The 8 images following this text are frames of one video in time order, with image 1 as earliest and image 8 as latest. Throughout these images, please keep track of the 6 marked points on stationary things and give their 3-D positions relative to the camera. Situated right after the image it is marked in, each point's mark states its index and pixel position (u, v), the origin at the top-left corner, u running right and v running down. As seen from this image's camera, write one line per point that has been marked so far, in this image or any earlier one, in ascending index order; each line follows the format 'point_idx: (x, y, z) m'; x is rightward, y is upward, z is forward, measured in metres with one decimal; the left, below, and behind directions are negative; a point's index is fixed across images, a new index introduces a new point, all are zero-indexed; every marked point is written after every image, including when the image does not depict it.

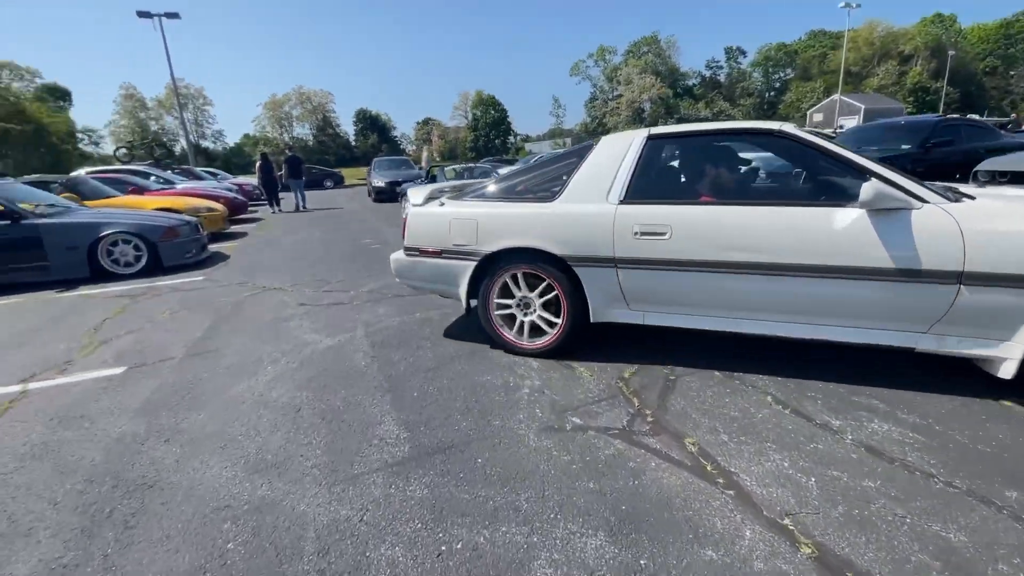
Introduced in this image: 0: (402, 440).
0: (-0.8, -1.2, +4.2) m
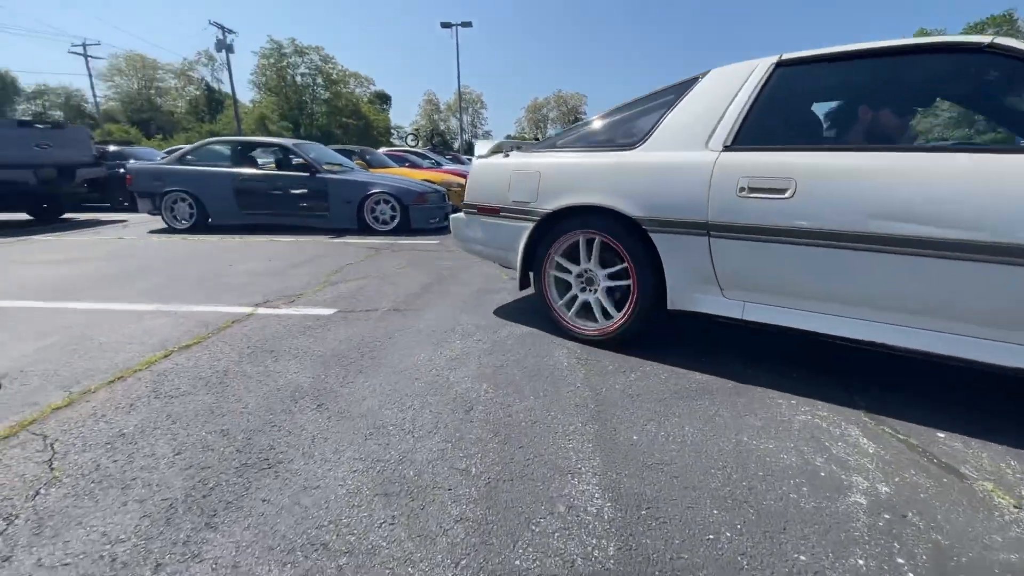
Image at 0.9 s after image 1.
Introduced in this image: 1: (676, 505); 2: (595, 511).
0: (+0.4, -1.1, +2.2) m
1: (+0.7, -1.0, +2.3) m
2: (+0.4, -1.0, +2.3) m
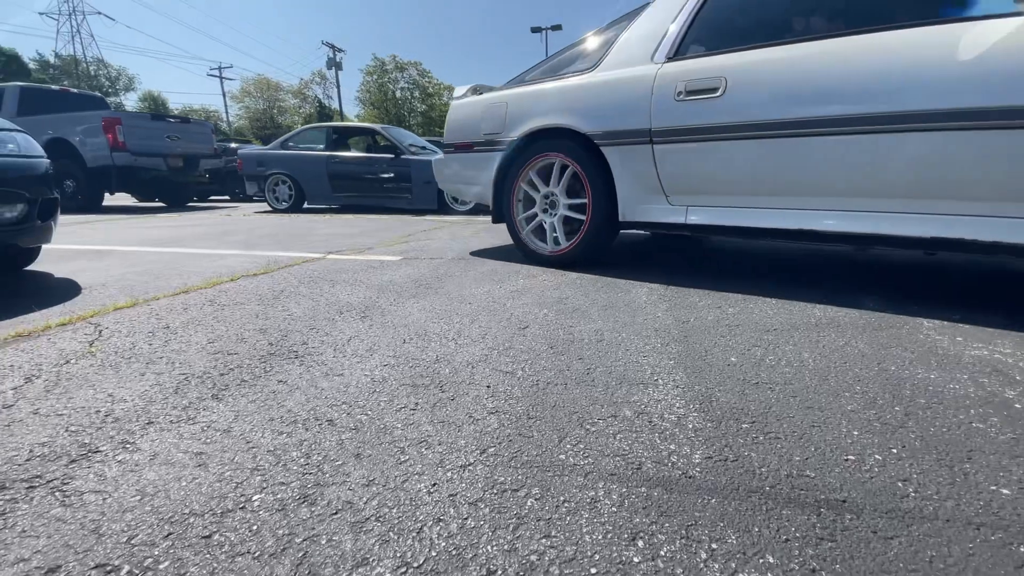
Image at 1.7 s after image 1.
0: (+0.5, -0.4, +1.6) m
1: (+0.8, -0.4, +1.6) m
2: (+0.5, -0.4, +1.7) m
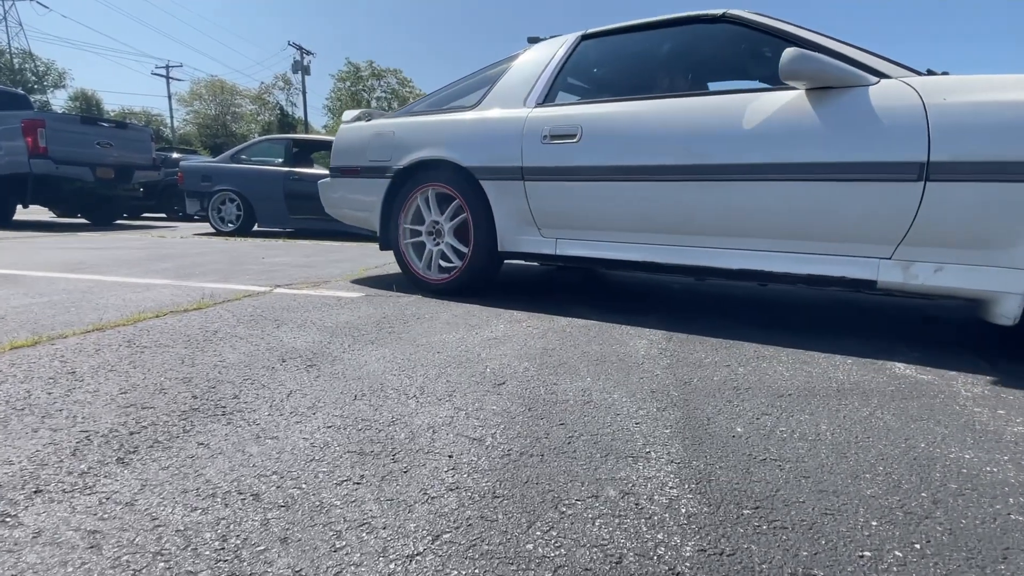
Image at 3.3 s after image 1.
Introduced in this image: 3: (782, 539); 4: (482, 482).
0: (+0.4, -0.6, +1.3) m
1: (+0.7, -0.6, +1.4) m
2: (+0.4, -0.6, +1.4) m
3: (+0.6, -0.6, +1.3) m
4: (-0.1, -0.6, +1.5) m
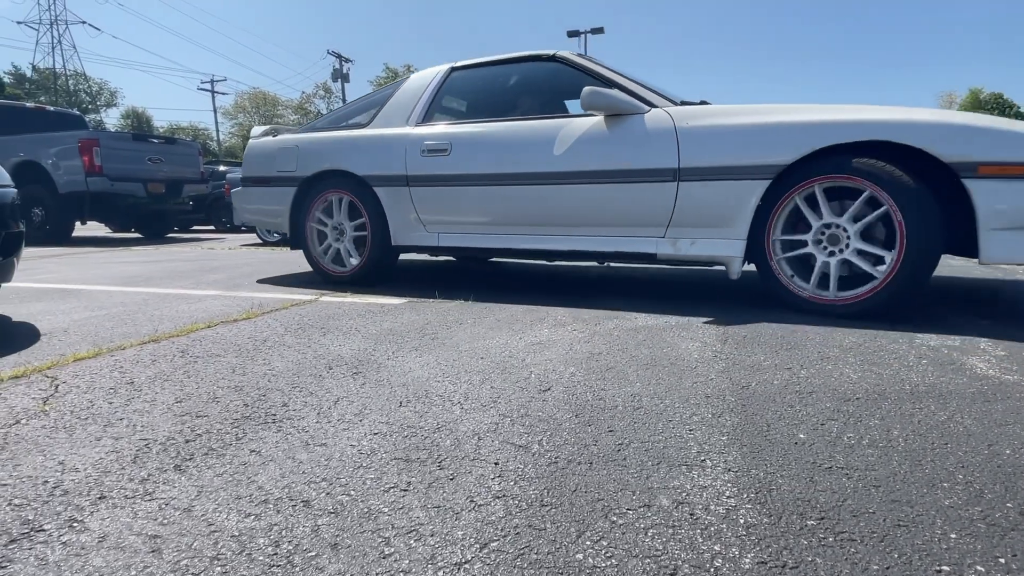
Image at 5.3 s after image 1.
0: (+0.6, -0.6, +1.2) m
1: (+0.9, -0.6, +1.3) m
2: (+0.5, -0.6, +1.3) m
3: (+0.8, -0.6, +1.2) m
4: (0.0, -0.6, +1.5) m
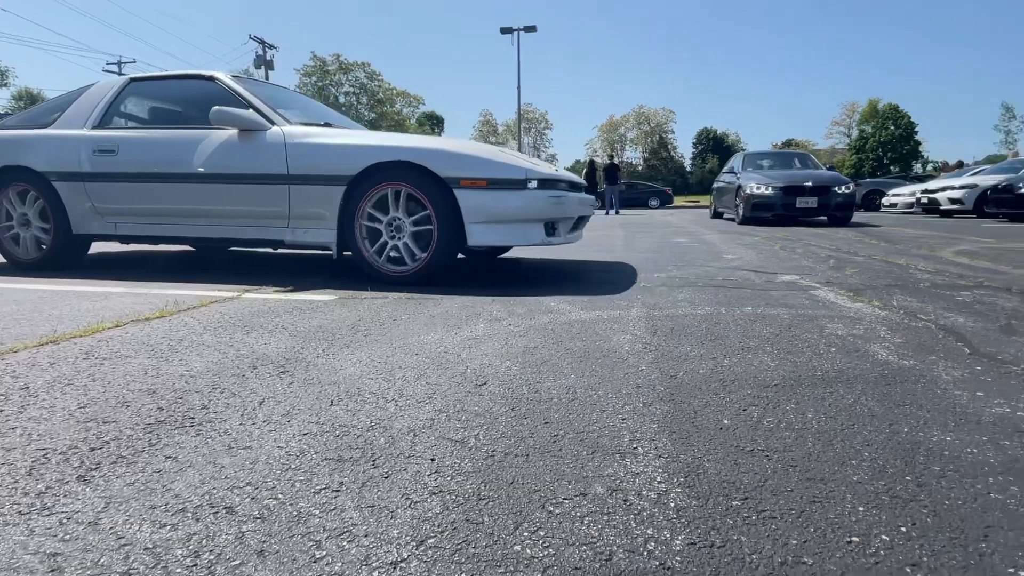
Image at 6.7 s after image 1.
0: (+0.4, -0.6, +1.3) m
1: (+0.7, -0.5, +1.4) m
2: (+0.4, -0.5, +1.4) m
3: (+0.6, -0.6, +1.3) m
4: (-0.1, -0.5, +1.5) m
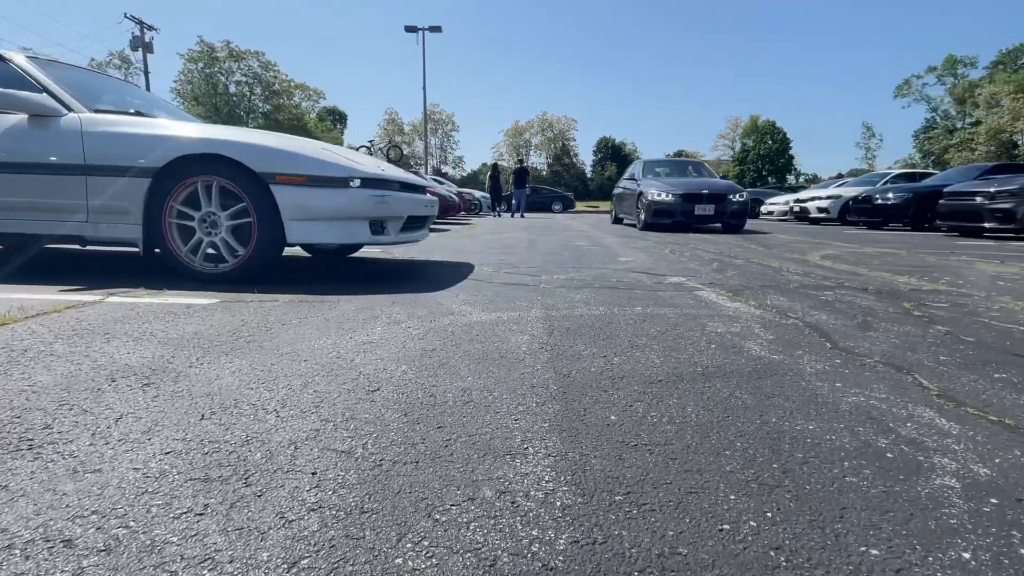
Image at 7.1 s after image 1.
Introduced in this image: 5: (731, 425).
0: (+0.1, -0.6, +1.3) m
1: (+0.4, -0.5, +1.4) m
2: (+0.1, -0.5, +1.4) m
3: (+0.3, -0.6, +1.3) m
4: (-0.4, -0.6, +1.4) m
5: (+0.7, -0.4, +1.7) m
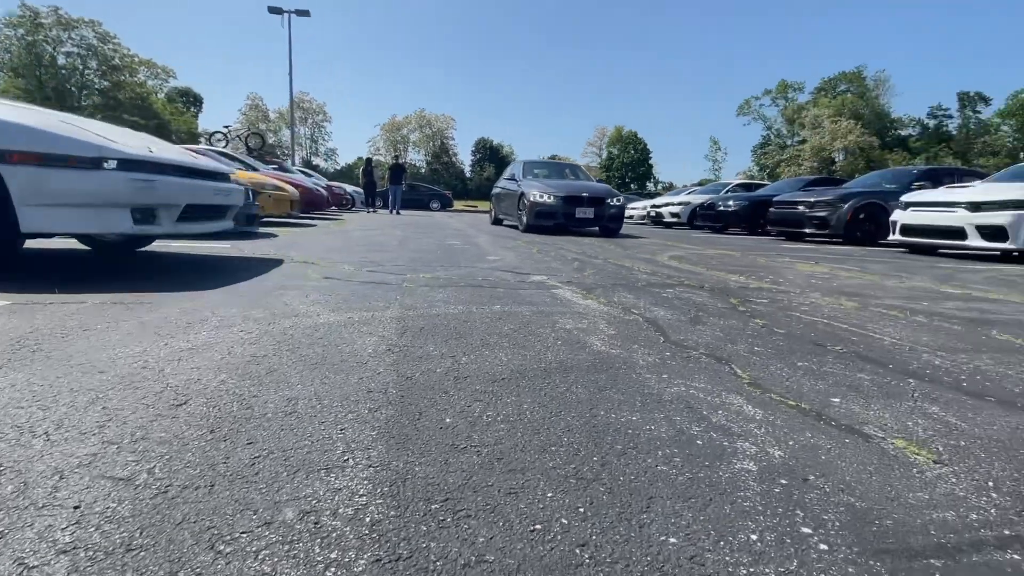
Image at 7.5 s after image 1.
0: (-0.3, -0.6, +1.2) m
1: (-0.1, -0.5, +1.4) m
2: (-0.4, -0.5, +1.3) m
3: (-0.1, -0.6, +1.3) m
4: (-0.9, -0.6, +1.2) m
5: (+0.2, -0.4, +1.7) m
